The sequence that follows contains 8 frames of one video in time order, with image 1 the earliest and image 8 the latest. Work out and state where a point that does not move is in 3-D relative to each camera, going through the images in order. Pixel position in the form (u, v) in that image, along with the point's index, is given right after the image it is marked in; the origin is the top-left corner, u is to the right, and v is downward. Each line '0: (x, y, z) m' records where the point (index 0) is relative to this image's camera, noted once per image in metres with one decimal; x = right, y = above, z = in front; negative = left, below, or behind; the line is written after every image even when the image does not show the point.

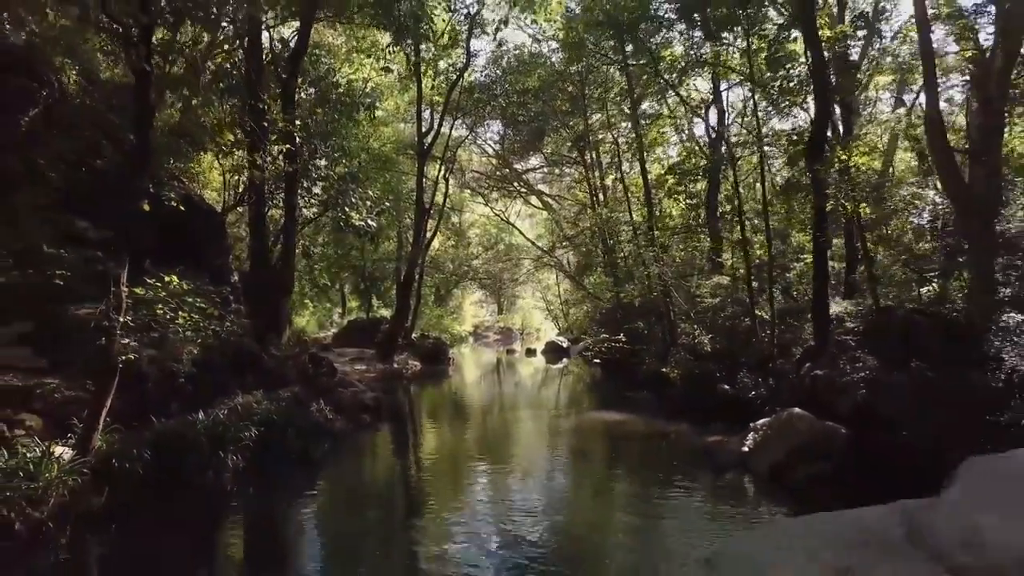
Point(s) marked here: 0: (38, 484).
0: (-4.3, -1.8, +6.3) m
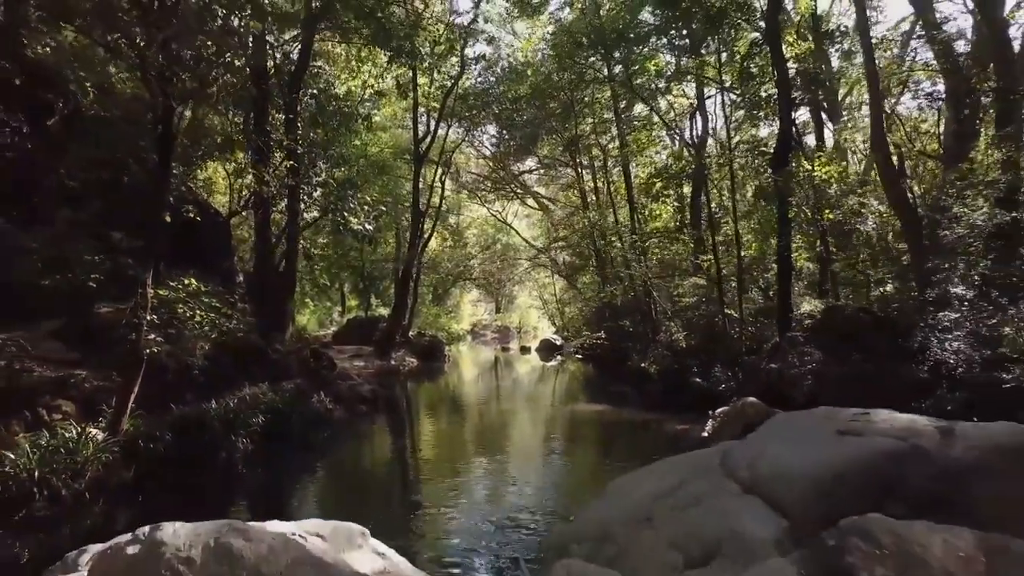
0: (-4.6, -1.8, +7.3) m
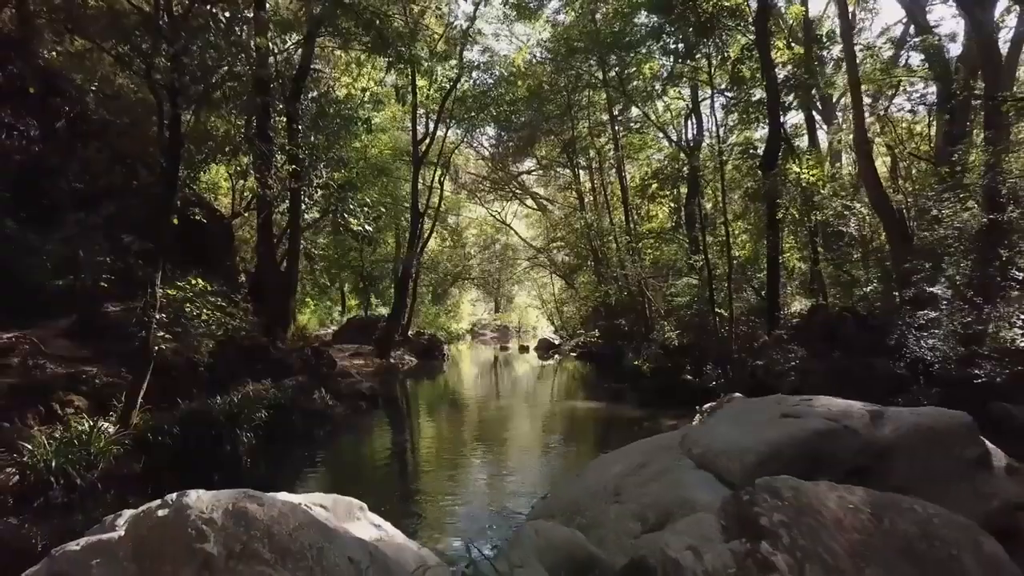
0: (-4.7, -1.8, +7.6) m
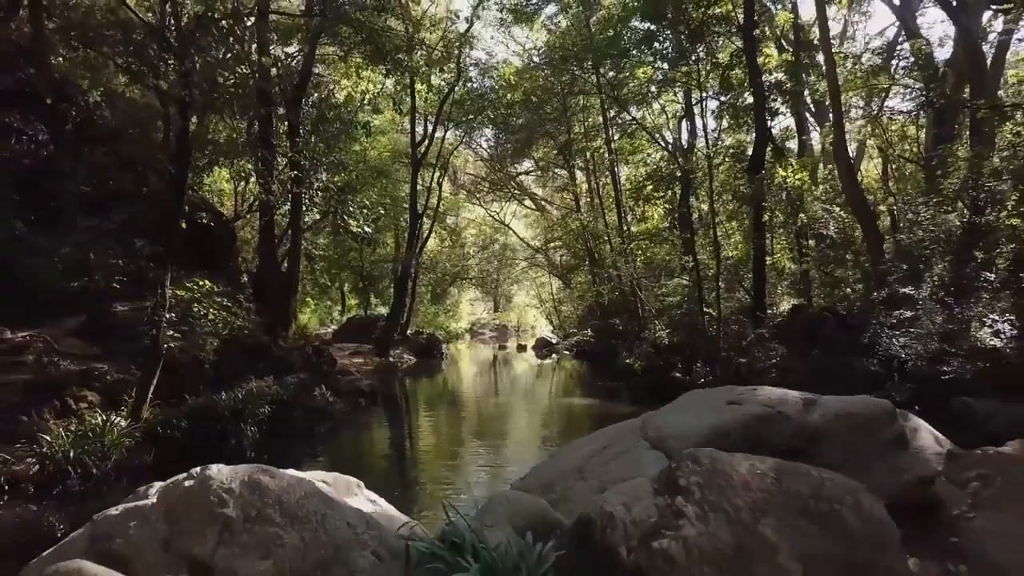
0: (-4.8, -1.8, +8.1) m
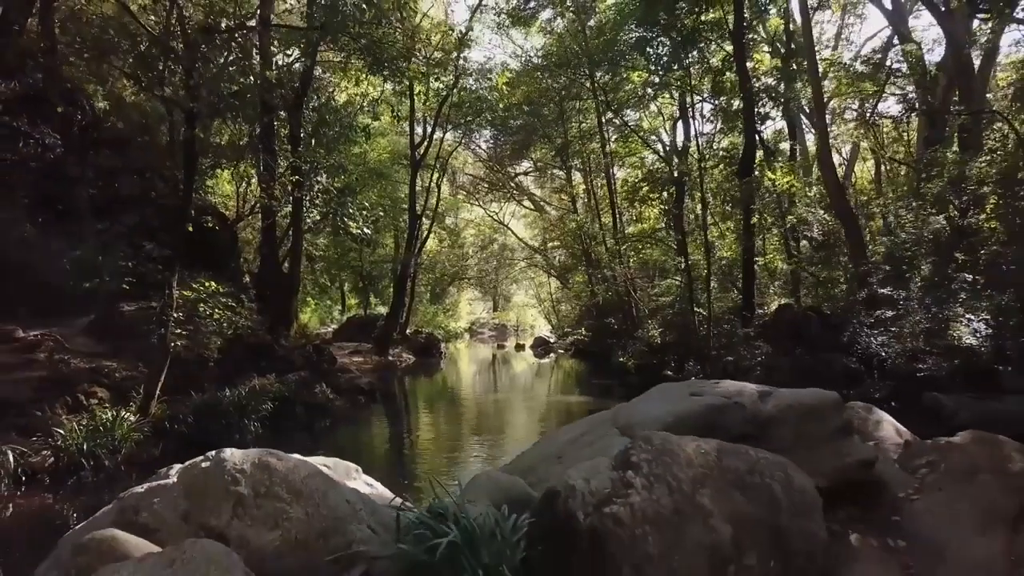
0: (-4.9, -1.8, +8.5) m
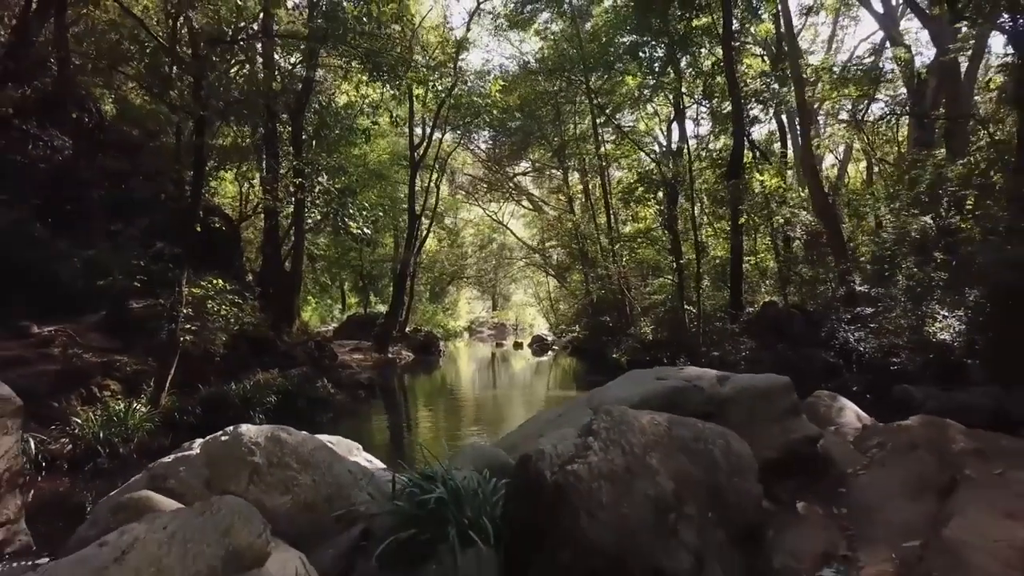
0: (-5.0, -1.8, +8.9) m
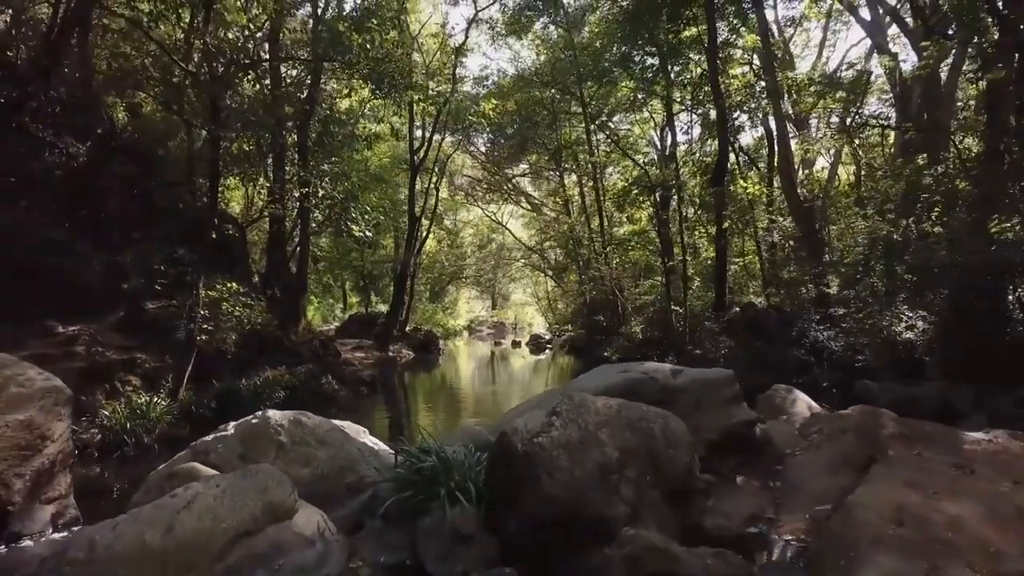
0: (-5.1, -1.8, +9.7) m
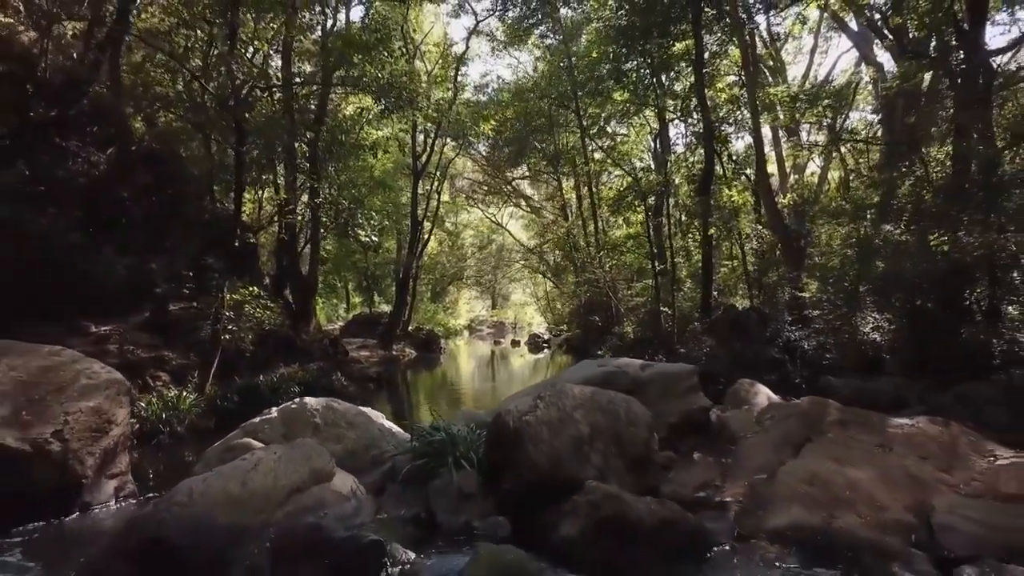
0: (-5.2, -1.9, +10.7) m
